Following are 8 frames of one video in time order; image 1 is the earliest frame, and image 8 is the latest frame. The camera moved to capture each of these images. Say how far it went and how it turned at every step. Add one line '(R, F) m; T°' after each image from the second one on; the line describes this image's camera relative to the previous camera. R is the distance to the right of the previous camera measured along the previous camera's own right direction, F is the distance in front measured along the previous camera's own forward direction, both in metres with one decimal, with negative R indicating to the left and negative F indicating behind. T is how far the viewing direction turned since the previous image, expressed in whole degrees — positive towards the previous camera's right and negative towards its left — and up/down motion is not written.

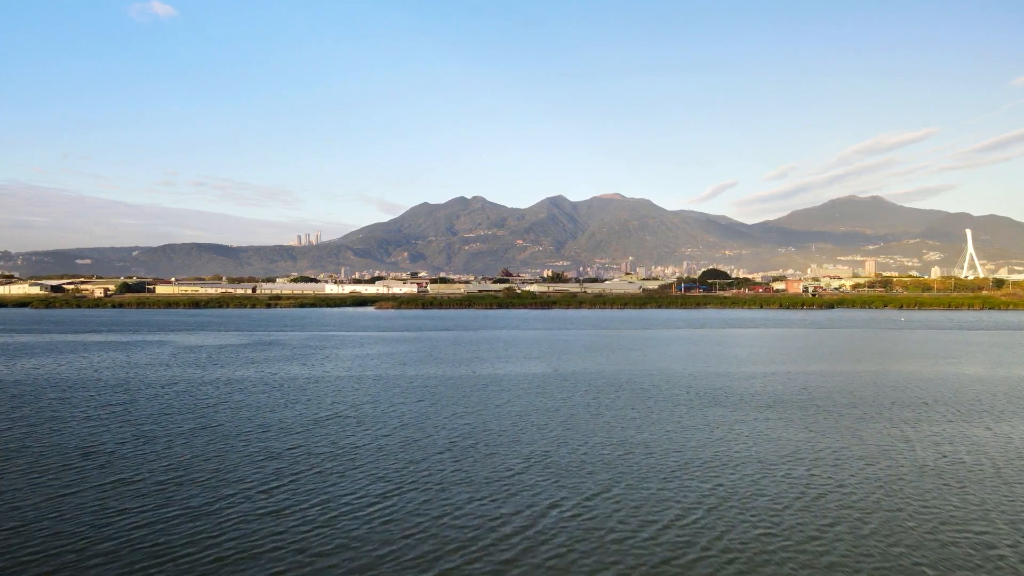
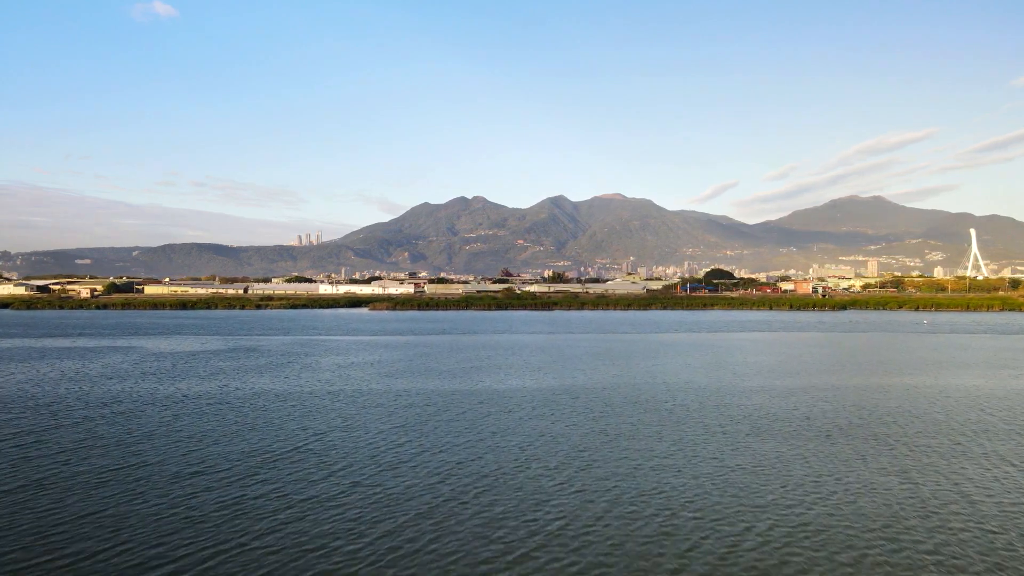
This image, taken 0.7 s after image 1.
(0.0, +2.4) m; 0°
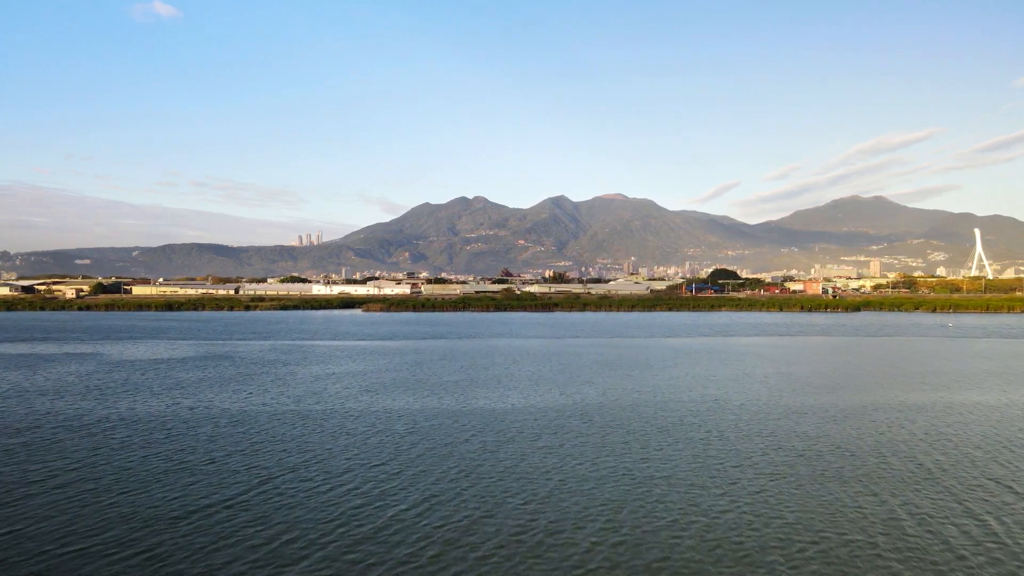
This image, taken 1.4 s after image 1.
(0.0, +2.4) m; 0°
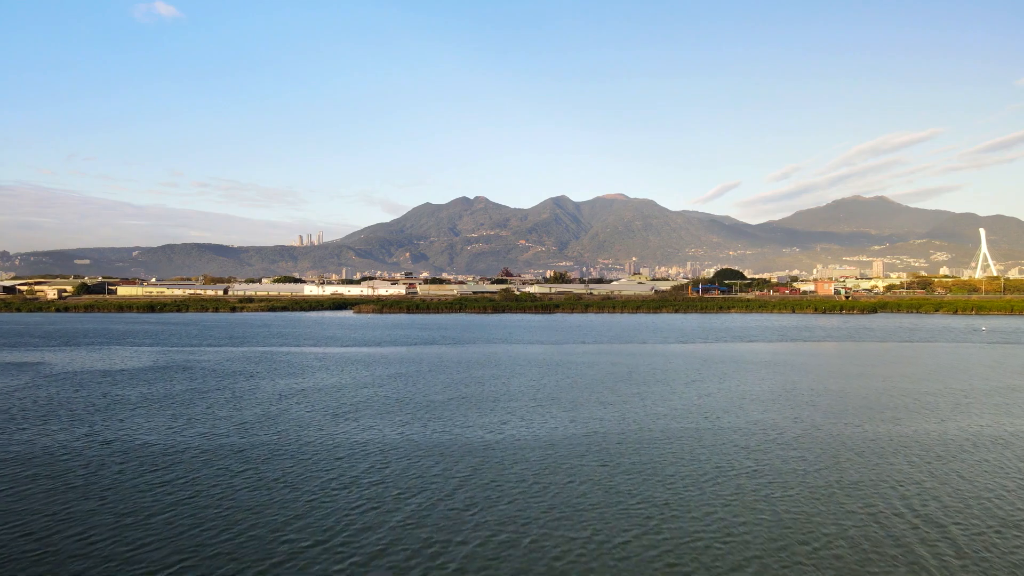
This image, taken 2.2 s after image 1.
(0.0, +2.7) m; 0°
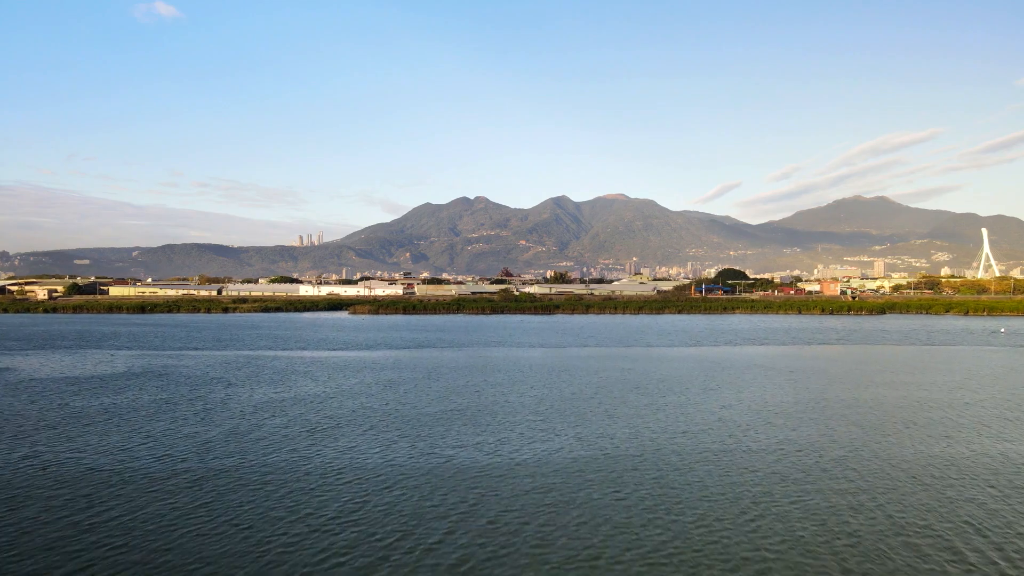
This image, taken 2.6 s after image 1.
(0.0, +1.3) m; 0°
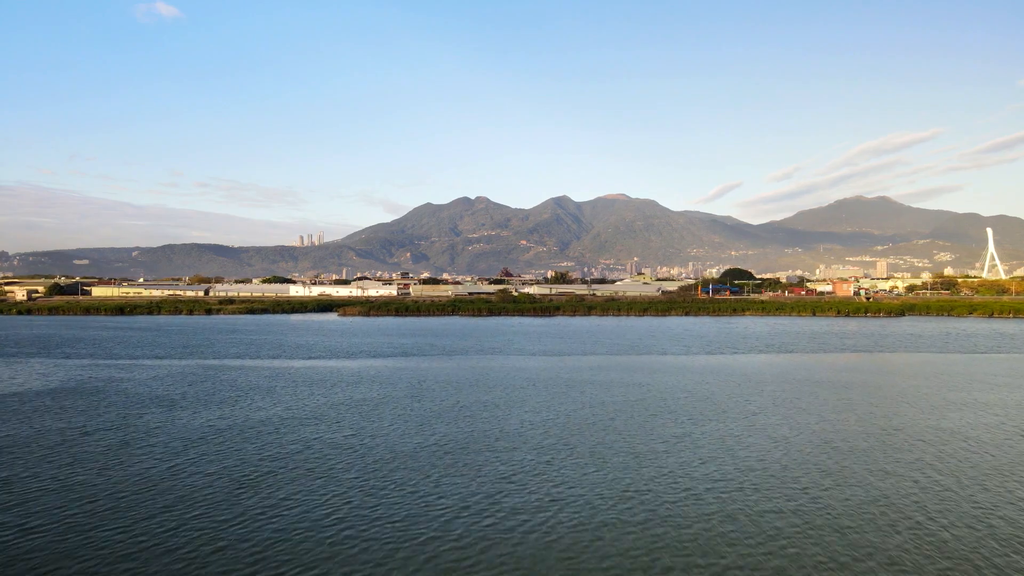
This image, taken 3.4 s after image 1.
(0.0, +2.7) m; 0°
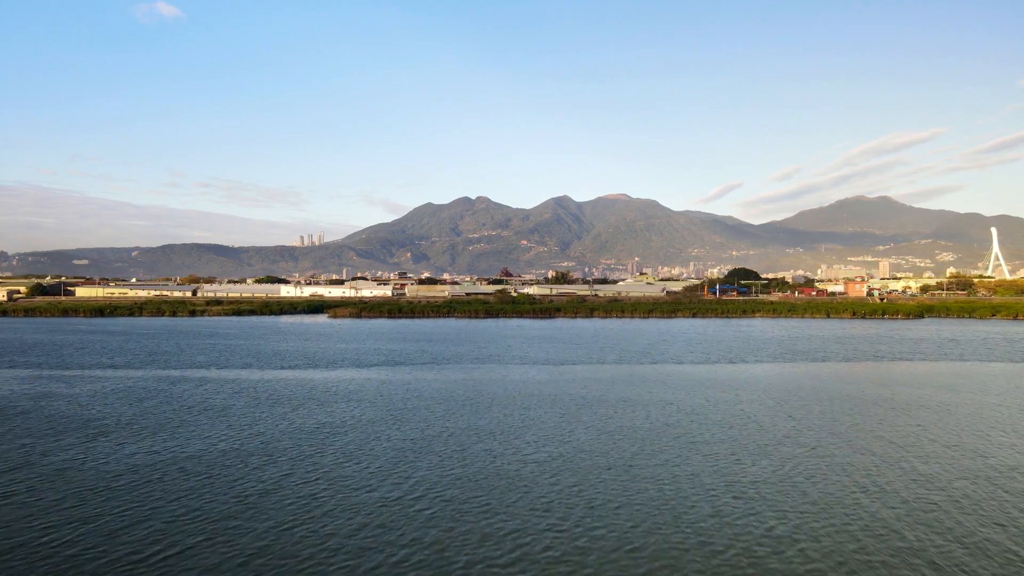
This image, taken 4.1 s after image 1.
(0.0, +2.4) m; 0°
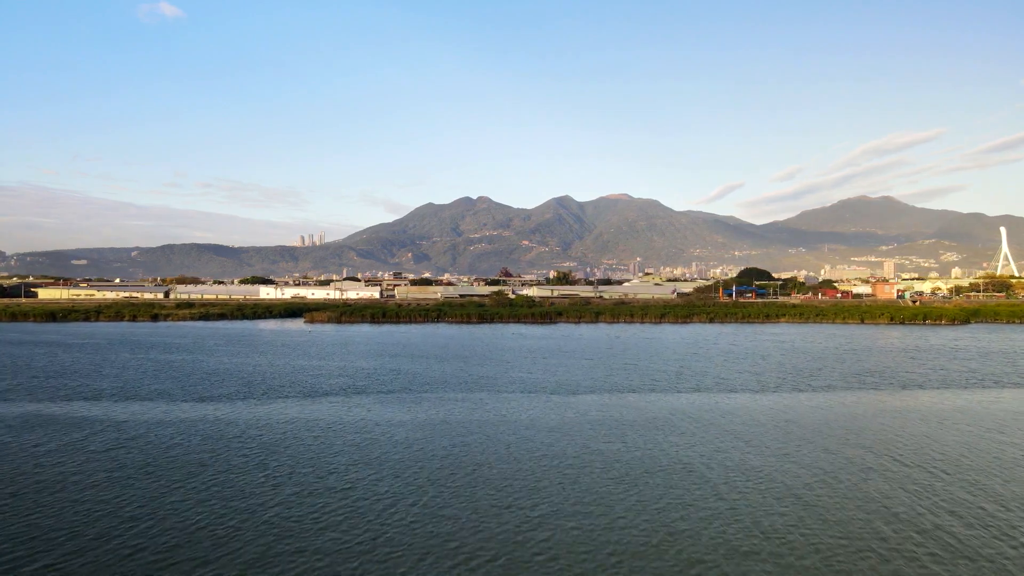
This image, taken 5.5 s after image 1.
(0.0, +4.9) m; 0°
